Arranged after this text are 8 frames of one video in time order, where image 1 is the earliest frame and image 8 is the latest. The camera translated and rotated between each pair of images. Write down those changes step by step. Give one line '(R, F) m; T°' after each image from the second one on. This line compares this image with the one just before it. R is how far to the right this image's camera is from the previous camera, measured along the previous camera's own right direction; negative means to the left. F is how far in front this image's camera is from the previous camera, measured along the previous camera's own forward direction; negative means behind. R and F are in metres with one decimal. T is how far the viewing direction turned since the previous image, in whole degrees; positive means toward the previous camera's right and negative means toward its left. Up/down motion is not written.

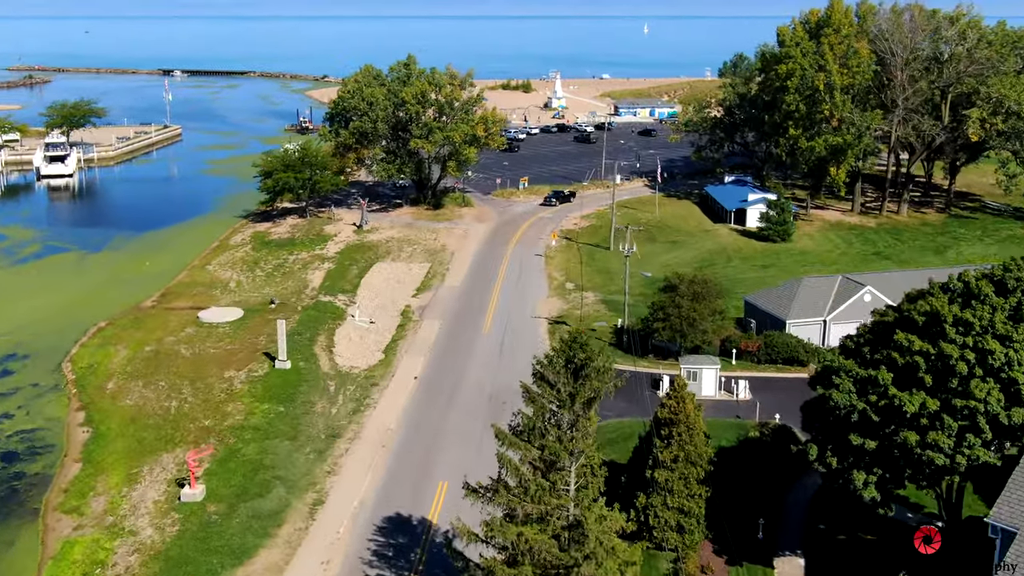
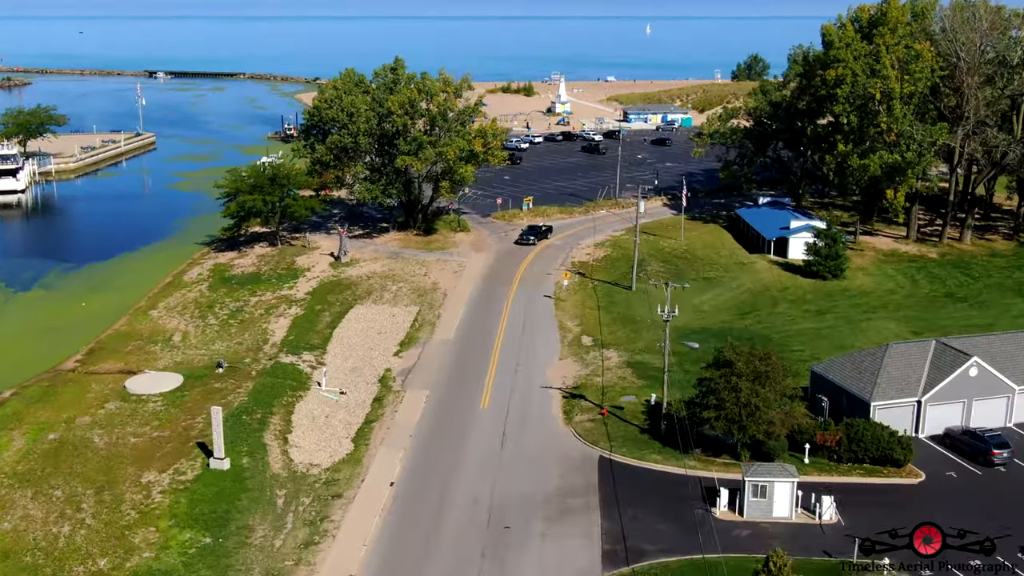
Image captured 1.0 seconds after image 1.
(-0.2, +9.5) m; 0°
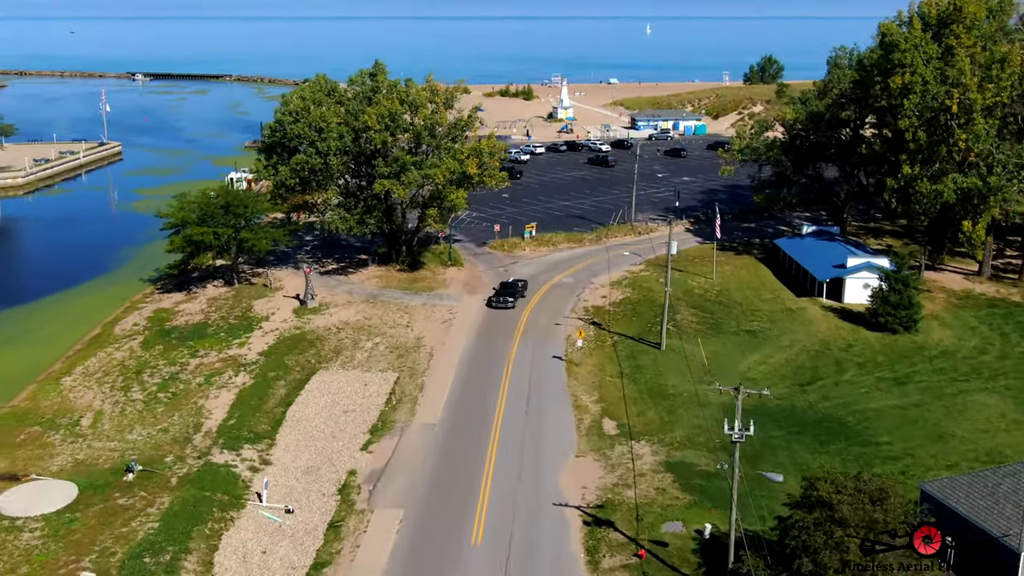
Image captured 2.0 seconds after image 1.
(-0.1, +9.6) m; 0°
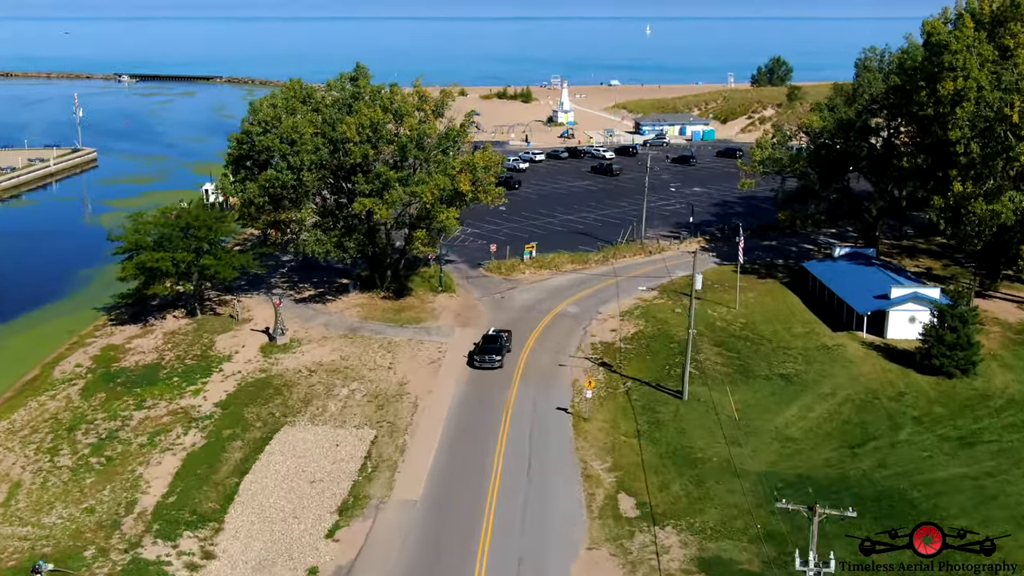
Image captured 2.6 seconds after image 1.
(0.0, +5.8) m; 0°
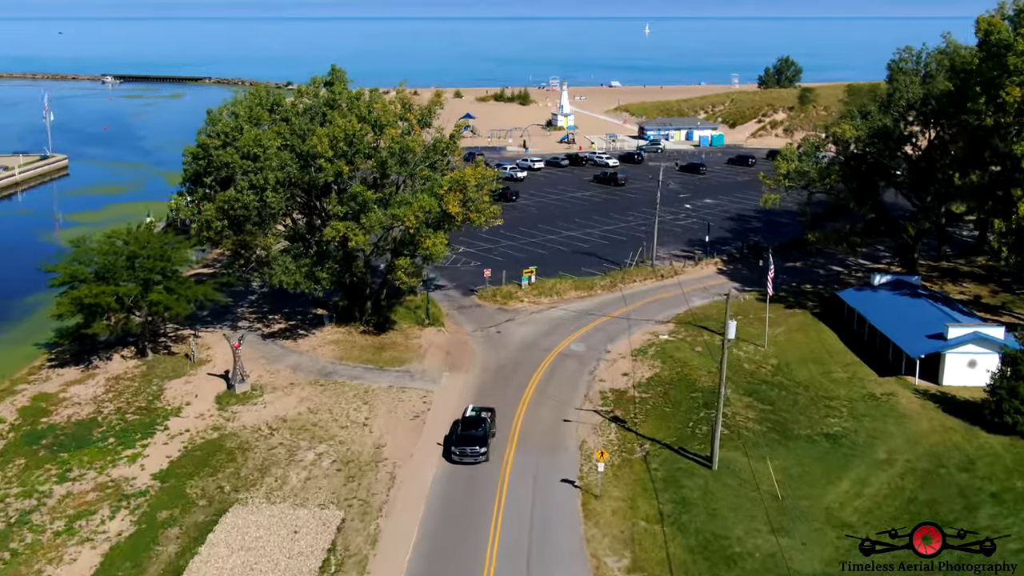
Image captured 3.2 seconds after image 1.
(+0.1, +5.8) m; 0°
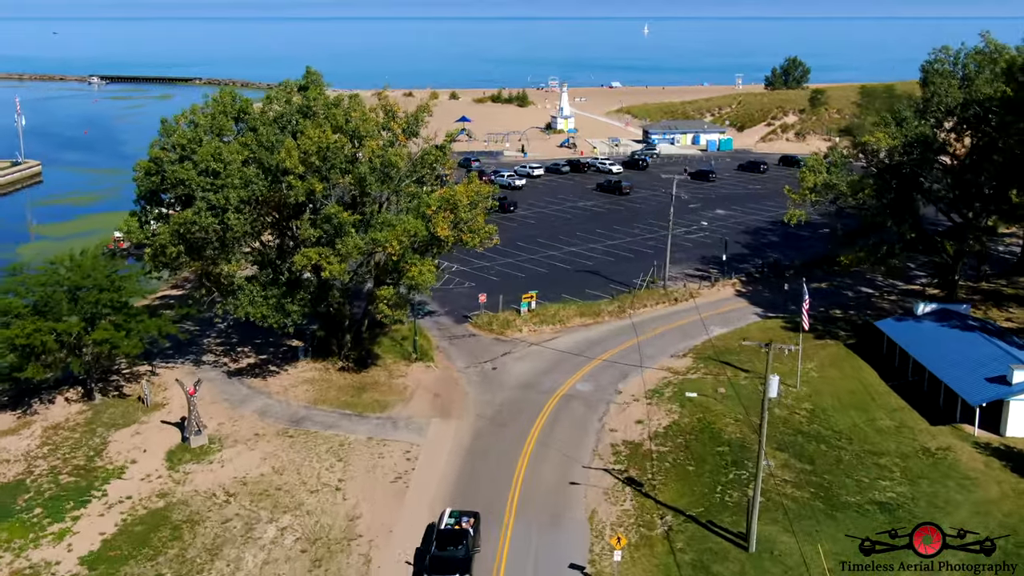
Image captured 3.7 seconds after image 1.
(0.0, +4.8) m; 0°
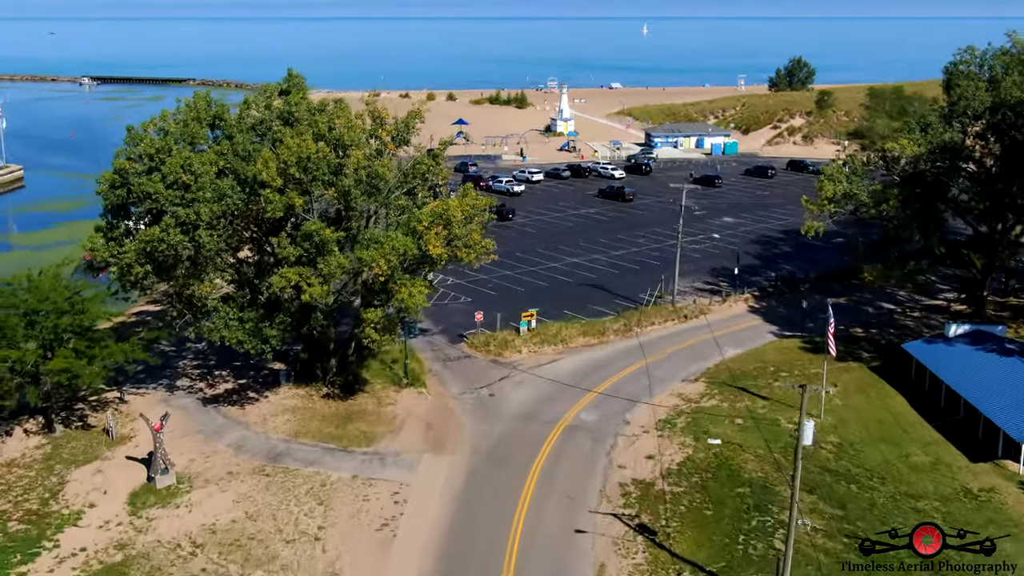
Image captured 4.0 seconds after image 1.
(0.0, +2.9) m; 0°
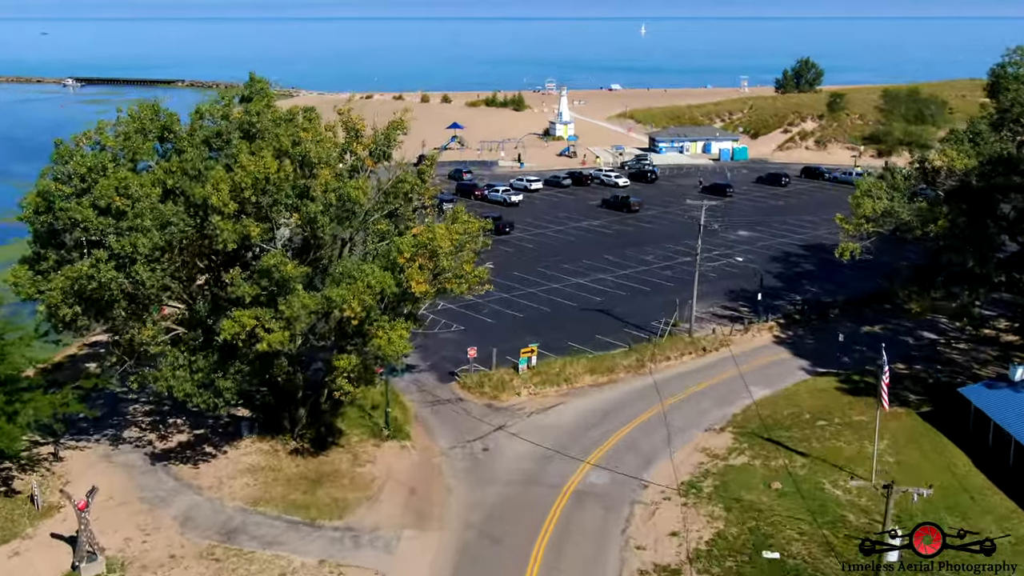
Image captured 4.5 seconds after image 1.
(0.0, +4.8) m; 0°
